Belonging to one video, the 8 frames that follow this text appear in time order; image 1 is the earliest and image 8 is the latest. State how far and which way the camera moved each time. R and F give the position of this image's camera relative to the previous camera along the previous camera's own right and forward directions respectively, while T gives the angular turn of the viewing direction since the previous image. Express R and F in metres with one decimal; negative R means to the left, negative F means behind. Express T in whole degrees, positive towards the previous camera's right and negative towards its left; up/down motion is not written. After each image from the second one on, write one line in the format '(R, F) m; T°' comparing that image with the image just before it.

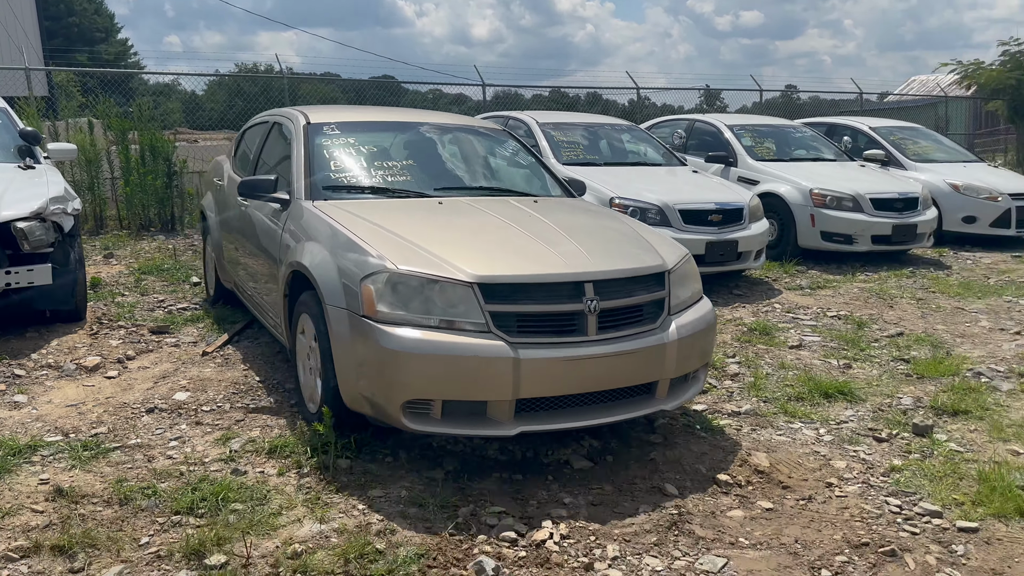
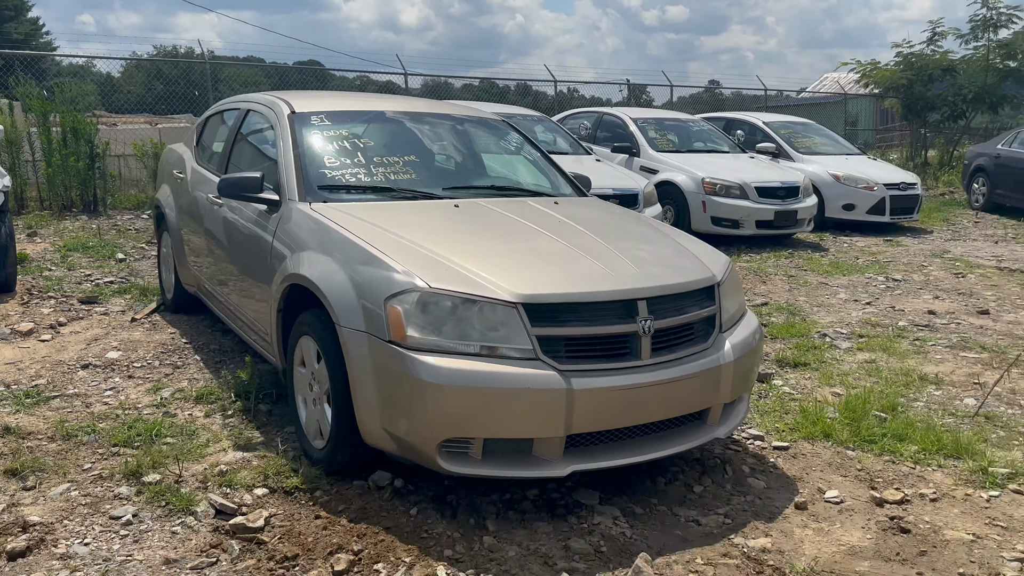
(+0.1, -0.6) m; +5°
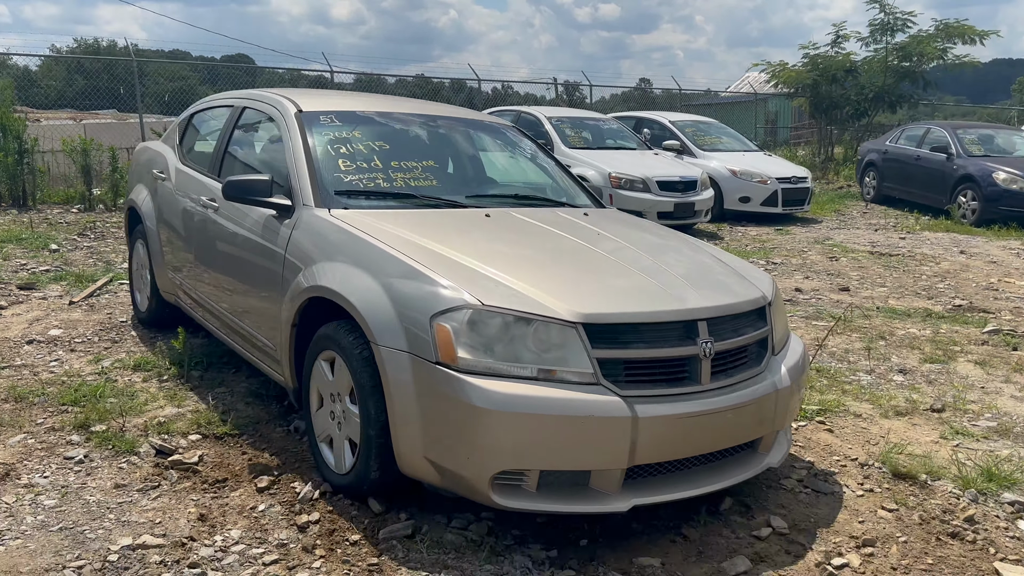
(+0.2, -0.7) m; +4°
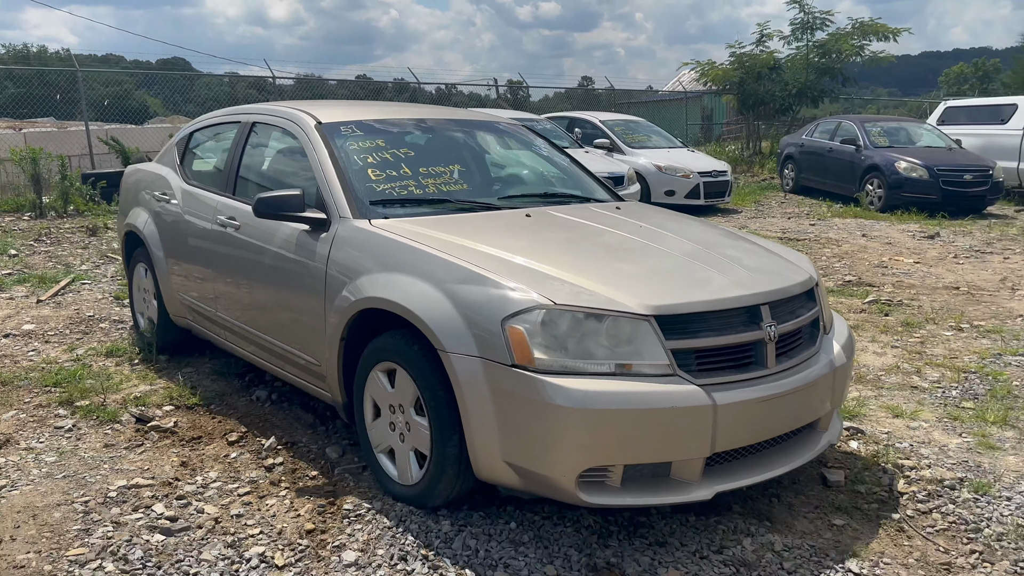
(+0.1, -0.7) m; +3°
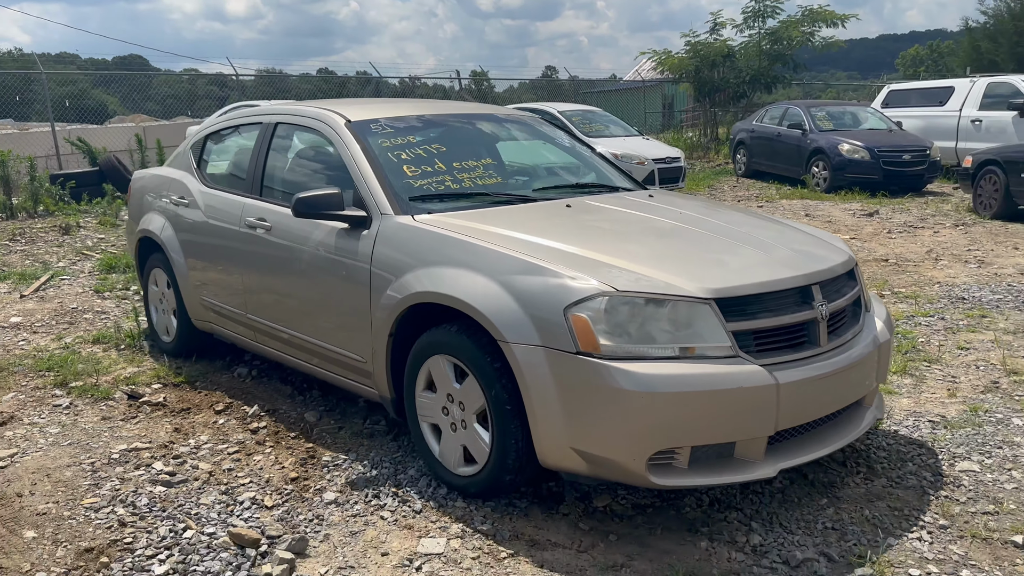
(+0.1, -0.5) m; +2°
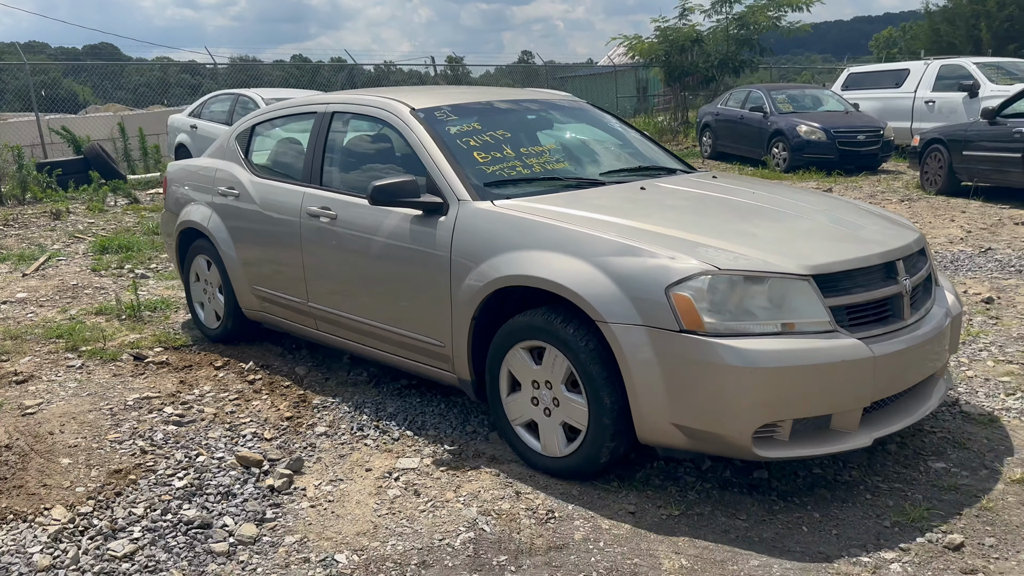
(+0.1, -0.6) m; +1°
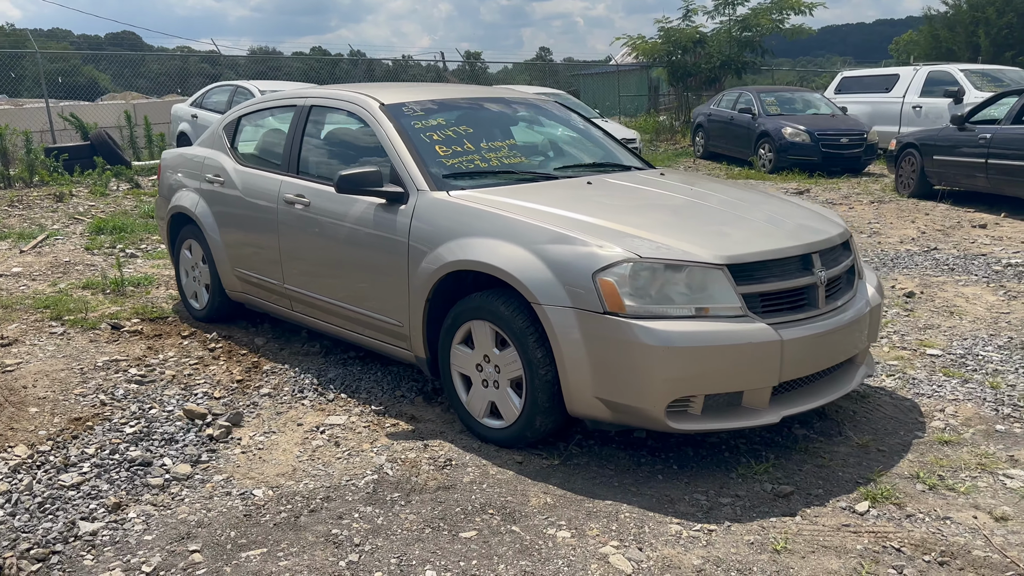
(+0.4, -0.4) m; -1°
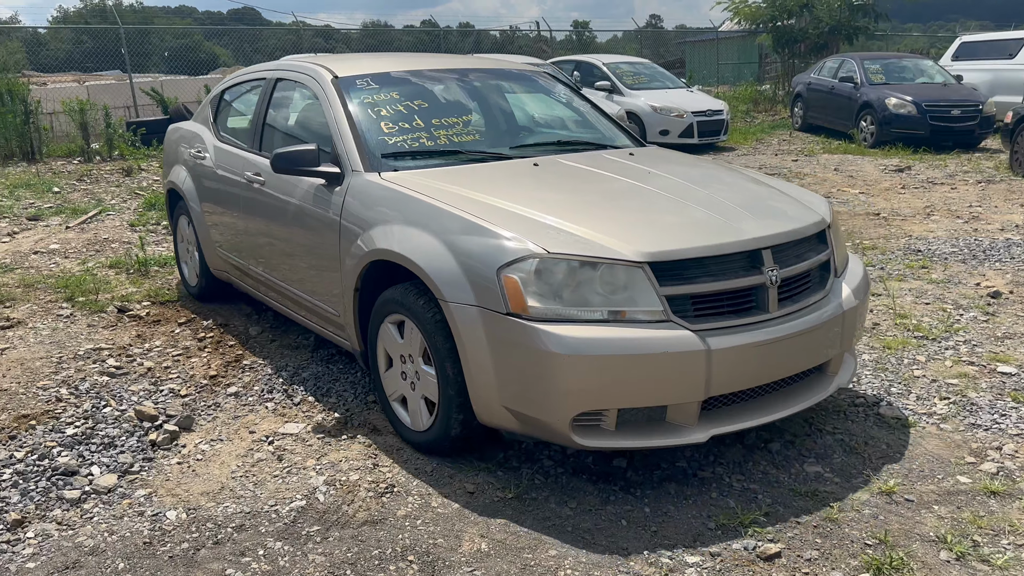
(+0.5, +0.5) m; -7°
